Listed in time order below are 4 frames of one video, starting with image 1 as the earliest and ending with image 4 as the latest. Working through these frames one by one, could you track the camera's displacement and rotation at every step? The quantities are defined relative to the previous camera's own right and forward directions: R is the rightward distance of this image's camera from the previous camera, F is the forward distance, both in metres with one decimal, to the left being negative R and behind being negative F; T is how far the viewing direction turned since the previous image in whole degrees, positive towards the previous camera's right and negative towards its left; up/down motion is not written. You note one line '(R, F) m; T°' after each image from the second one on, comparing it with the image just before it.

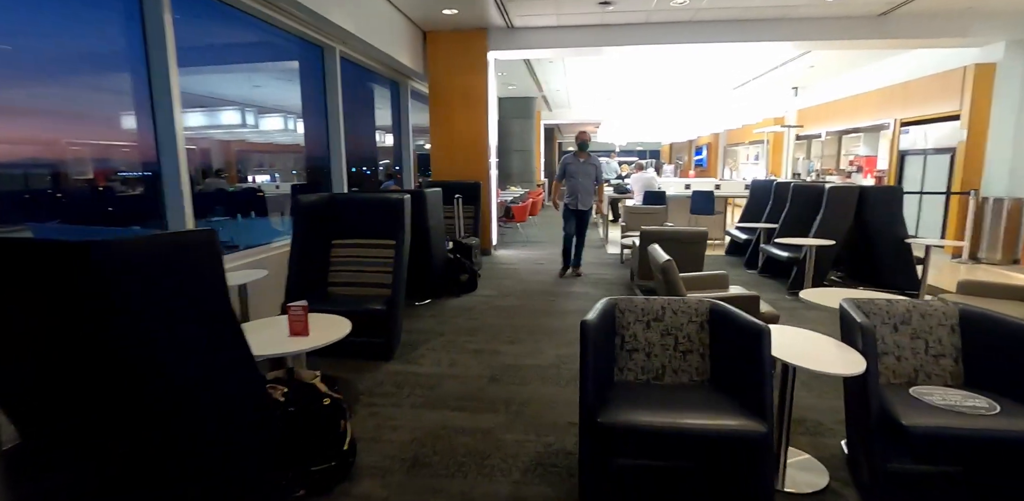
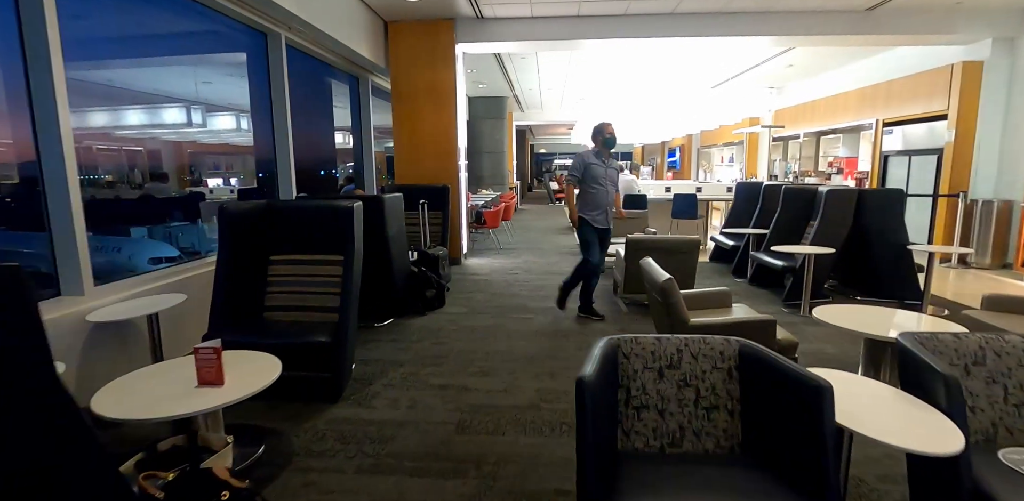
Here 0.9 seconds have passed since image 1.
(0.0, +0.6) m; +3°
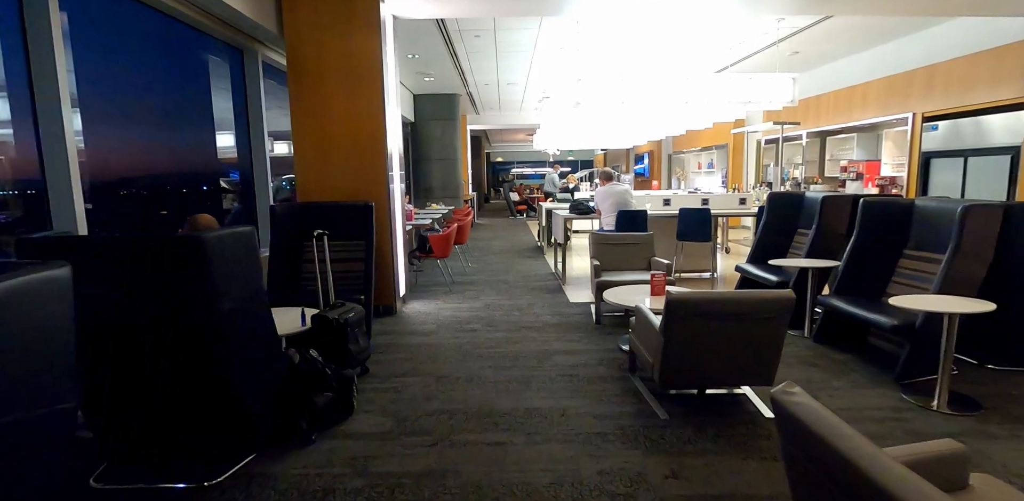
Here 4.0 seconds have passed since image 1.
(0.0, +2.0) m; +5°
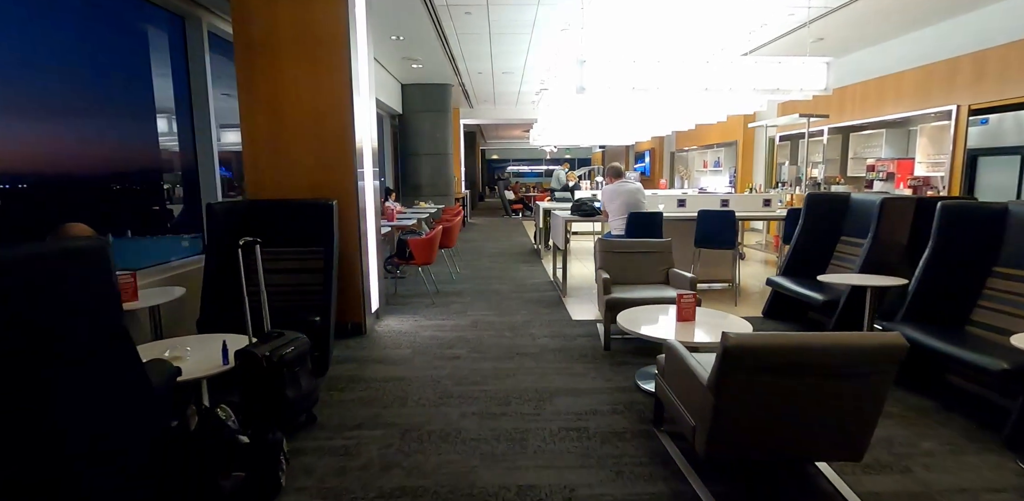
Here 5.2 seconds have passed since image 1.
(0.0, +0.8) m; +1°
